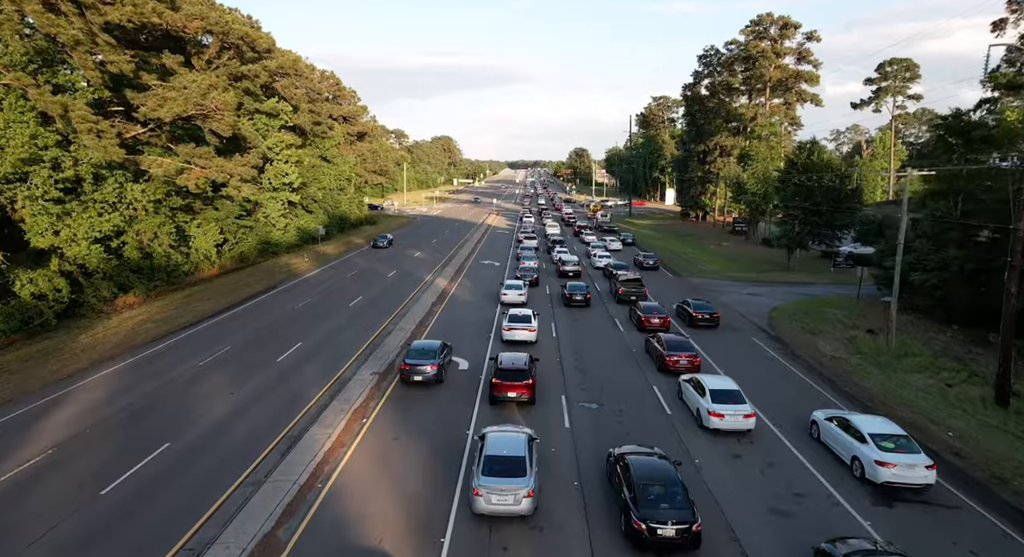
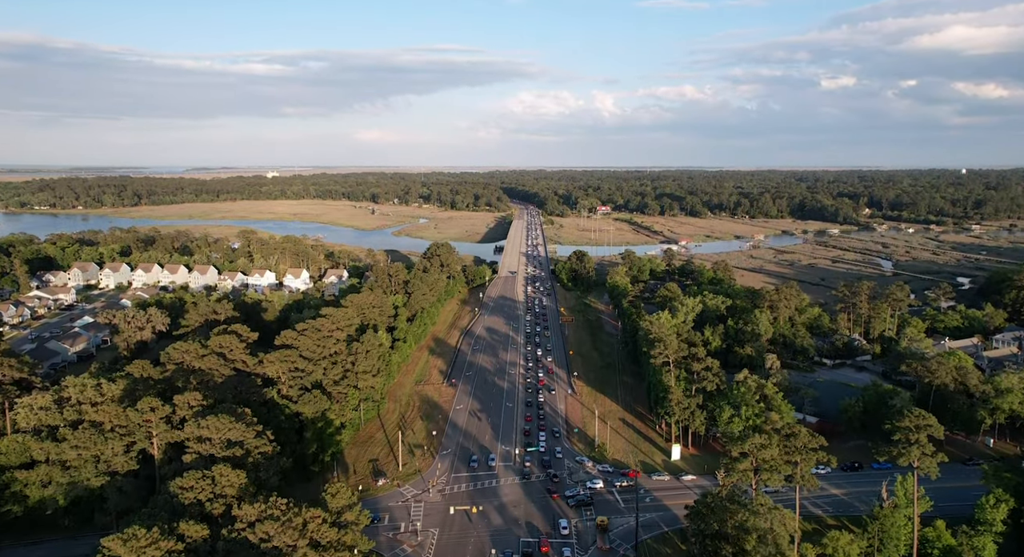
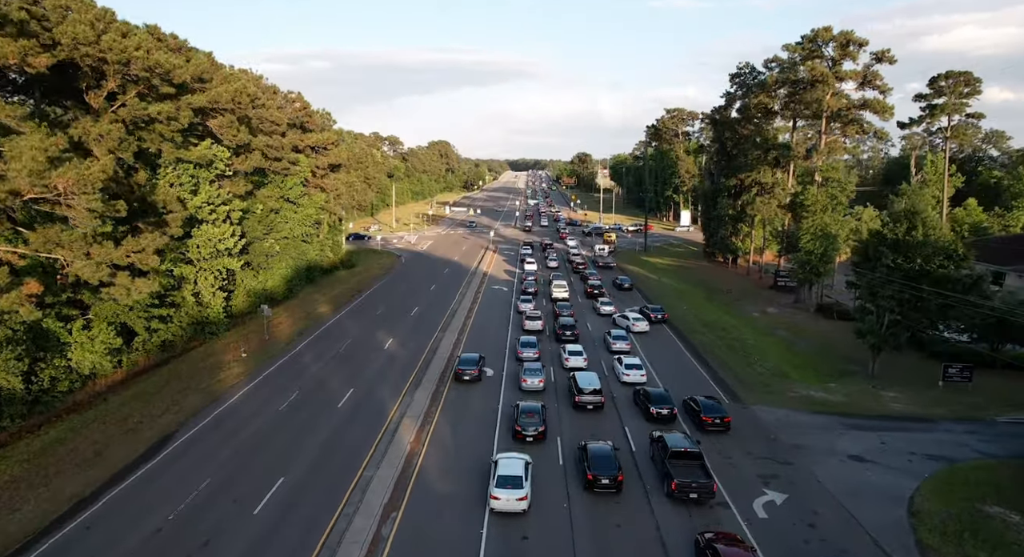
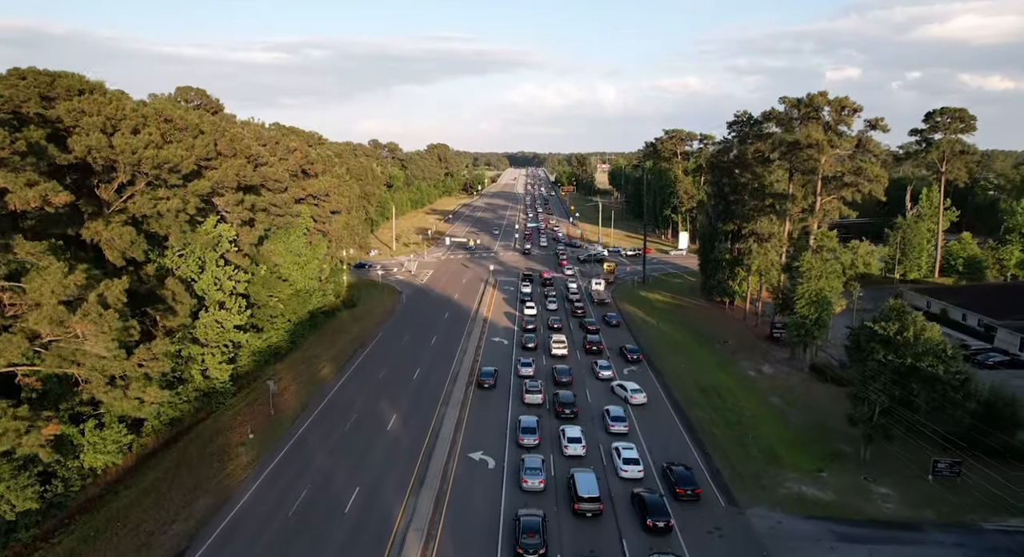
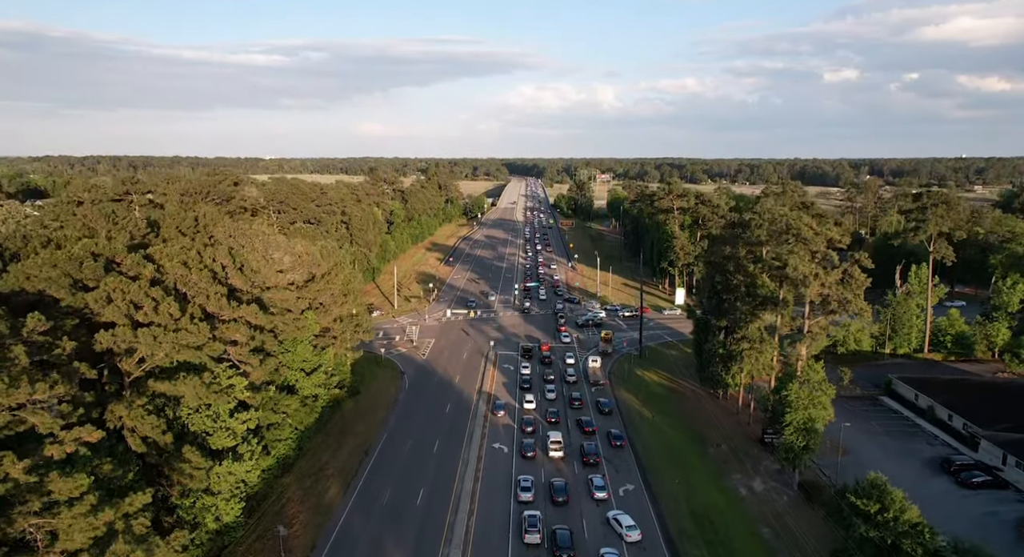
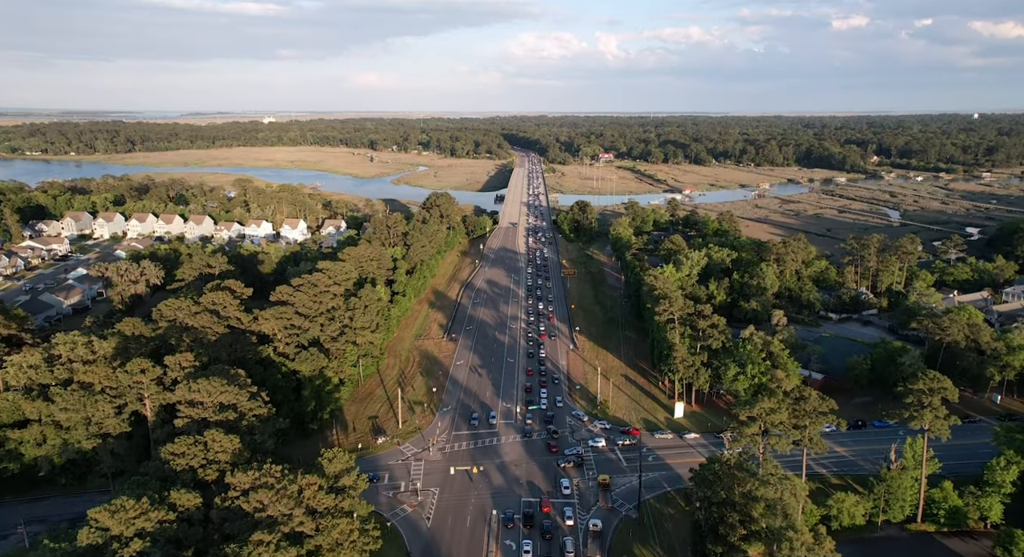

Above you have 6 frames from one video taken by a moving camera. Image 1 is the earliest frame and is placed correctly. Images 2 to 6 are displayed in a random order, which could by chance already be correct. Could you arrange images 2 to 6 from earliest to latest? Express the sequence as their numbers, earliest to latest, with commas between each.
3, 4, 5, 2, 6
